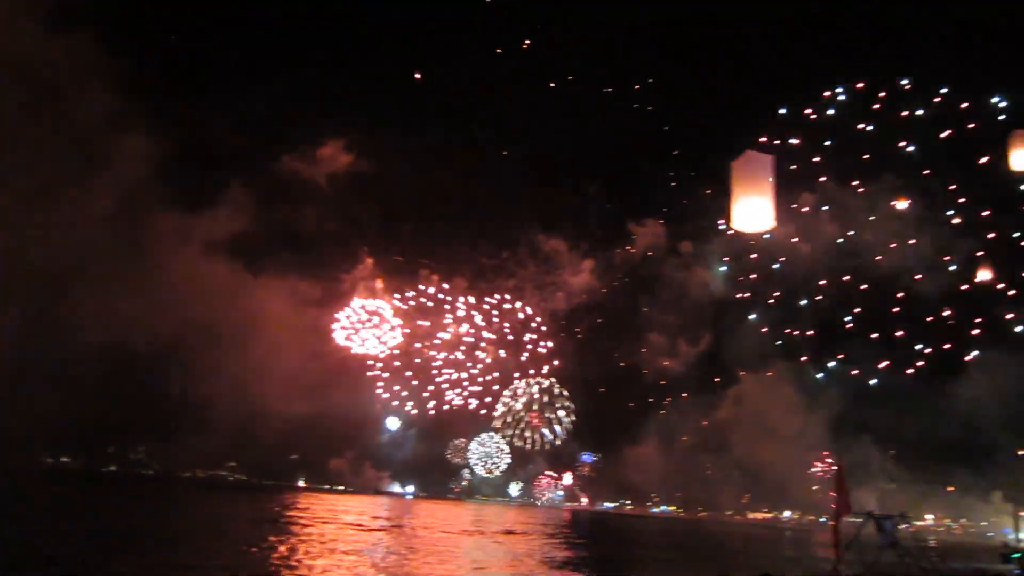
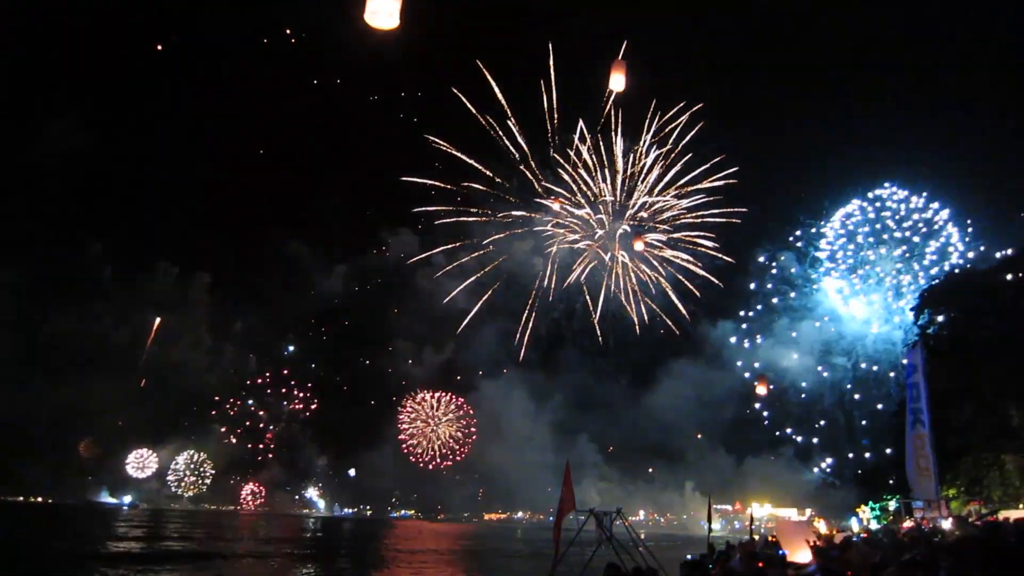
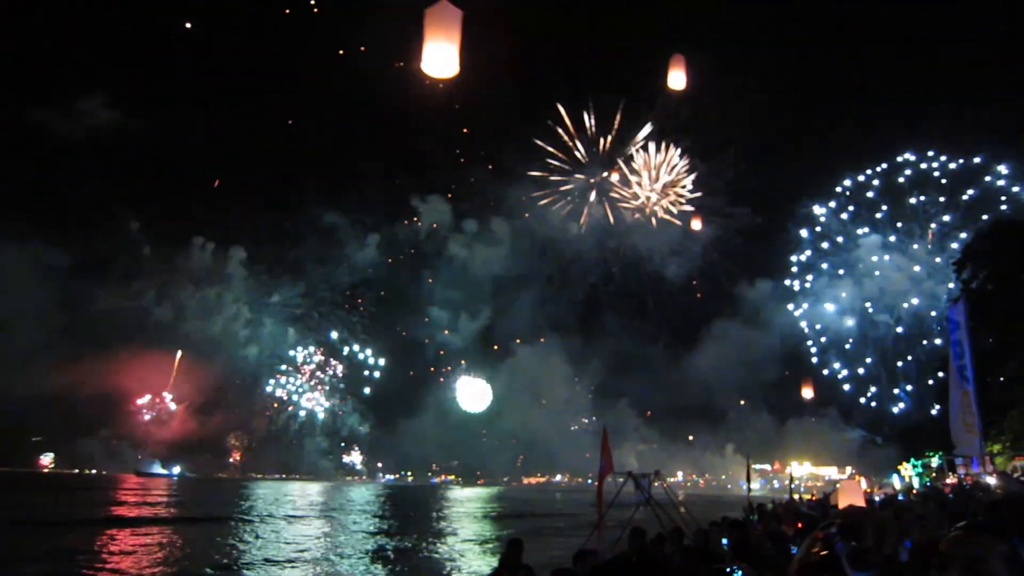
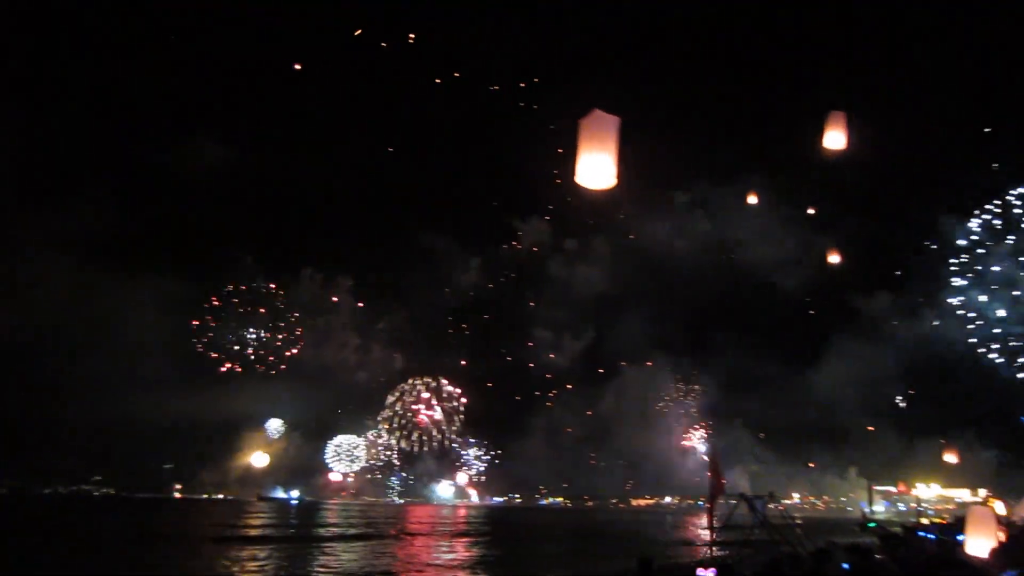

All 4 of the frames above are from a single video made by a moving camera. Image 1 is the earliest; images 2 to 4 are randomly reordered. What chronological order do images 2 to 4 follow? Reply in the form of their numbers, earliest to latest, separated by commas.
4, 3, 2
